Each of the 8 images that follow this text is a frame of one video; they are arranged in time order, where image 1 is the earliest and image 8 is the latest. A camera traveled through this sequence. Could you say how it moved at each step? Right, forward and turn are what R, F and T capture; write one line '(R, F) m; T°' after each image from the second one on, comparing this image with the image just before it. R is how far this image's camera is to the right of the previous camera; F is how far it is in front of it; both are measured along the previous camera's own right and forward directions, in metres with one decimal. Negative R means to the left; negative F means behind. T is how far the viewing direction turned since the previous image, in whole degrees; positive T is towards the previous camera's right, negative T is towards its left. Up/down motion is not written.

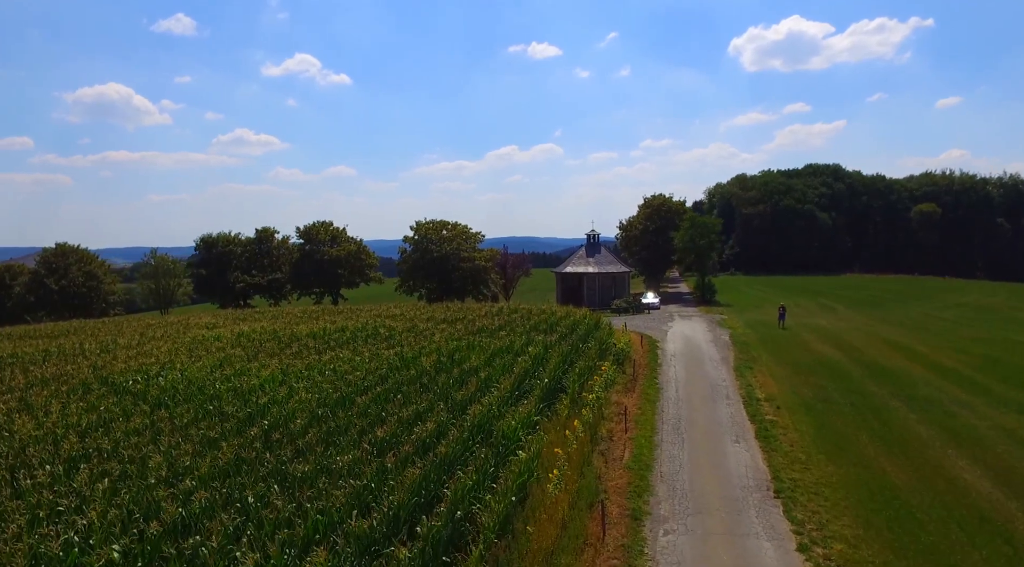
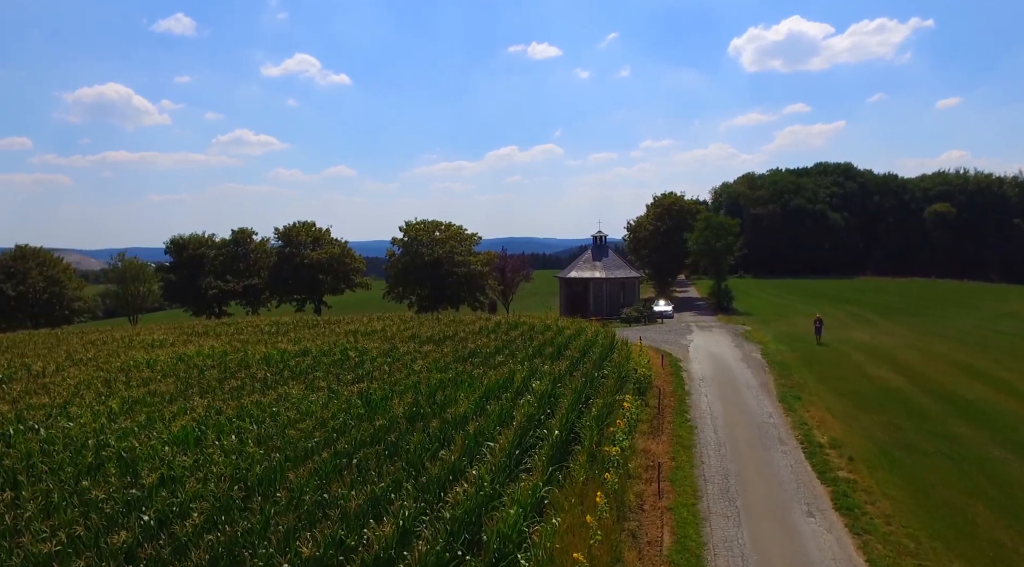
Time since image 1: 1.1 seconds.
(0.0, +4.7) m; 0°
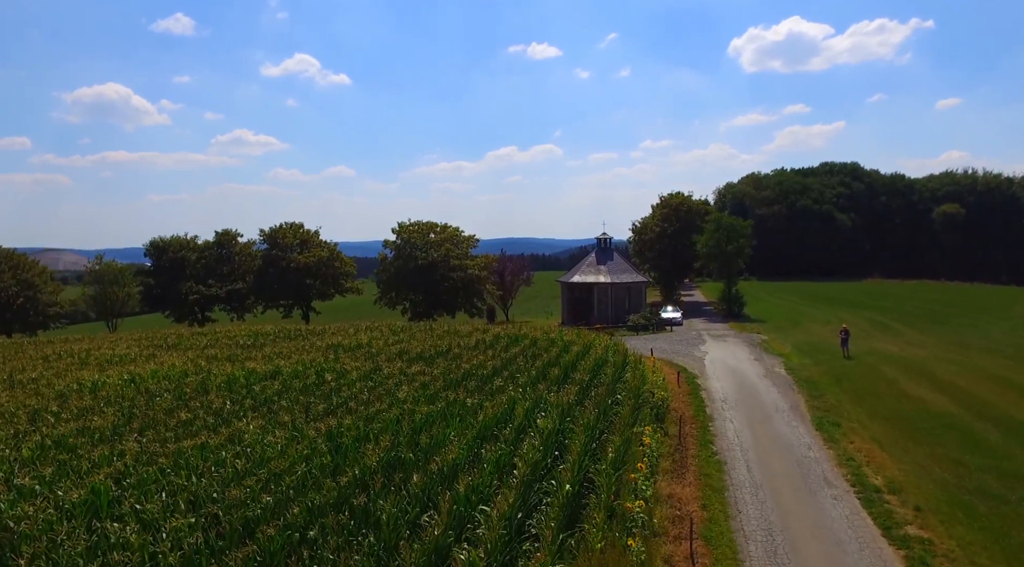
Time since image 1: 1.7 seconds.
(0.0, +2.8) m; 0°
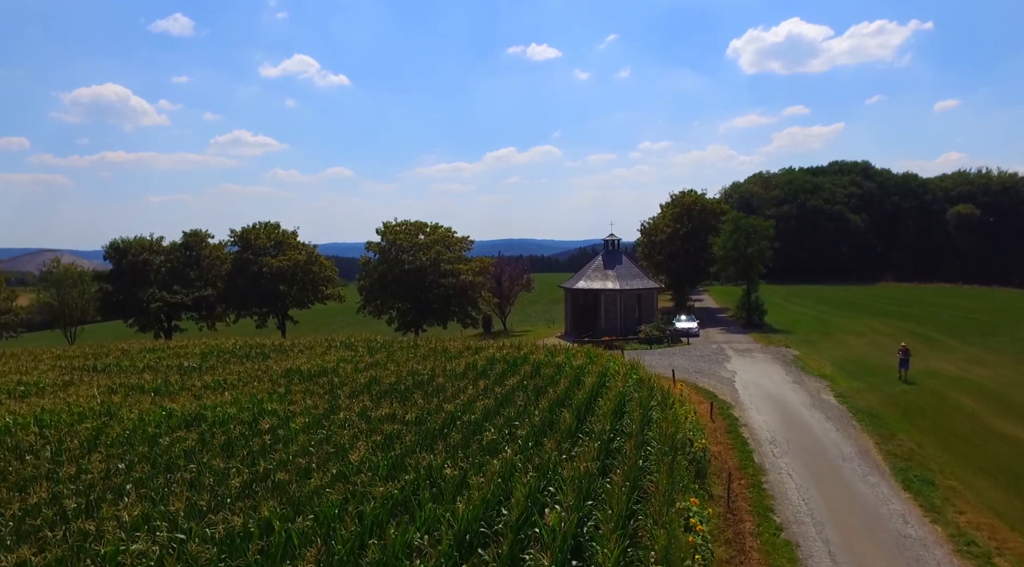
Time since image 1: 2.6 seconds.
(0.0, +4.6) m; 0°
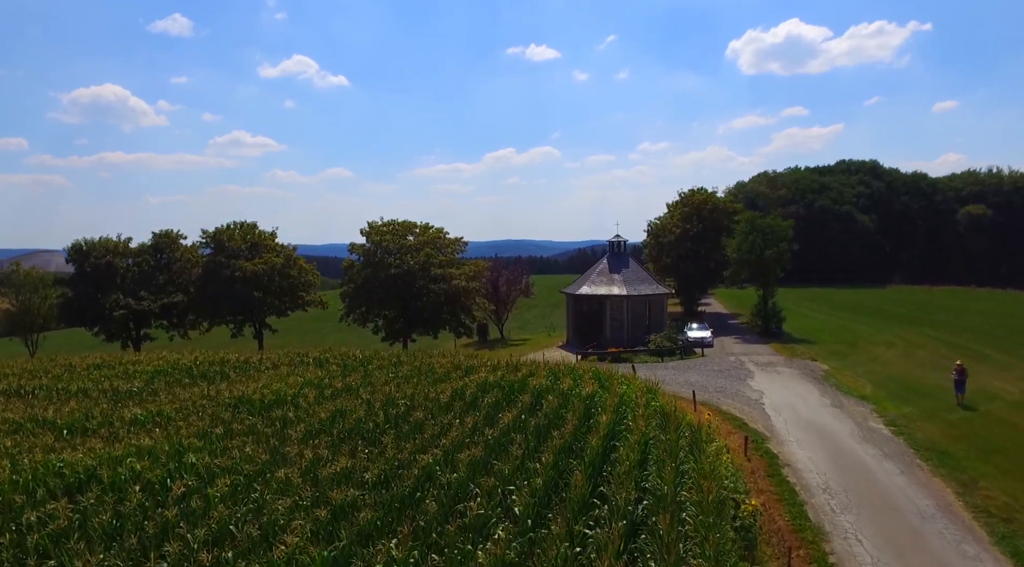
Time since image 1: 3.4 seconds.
(+0.1, +3.5) m; 0°
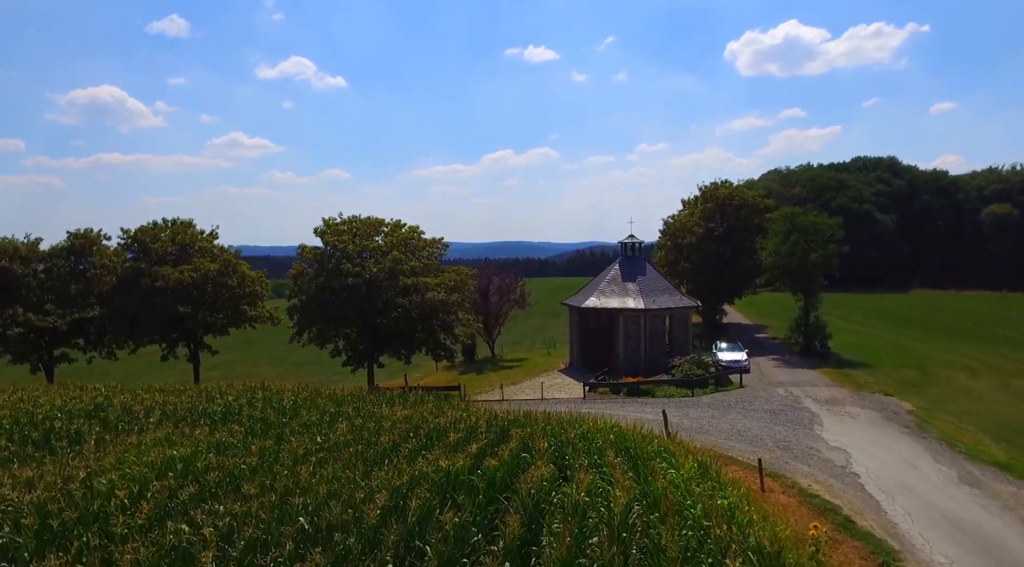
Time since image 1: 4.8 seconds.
(+0.3, +7.3) m; 0°
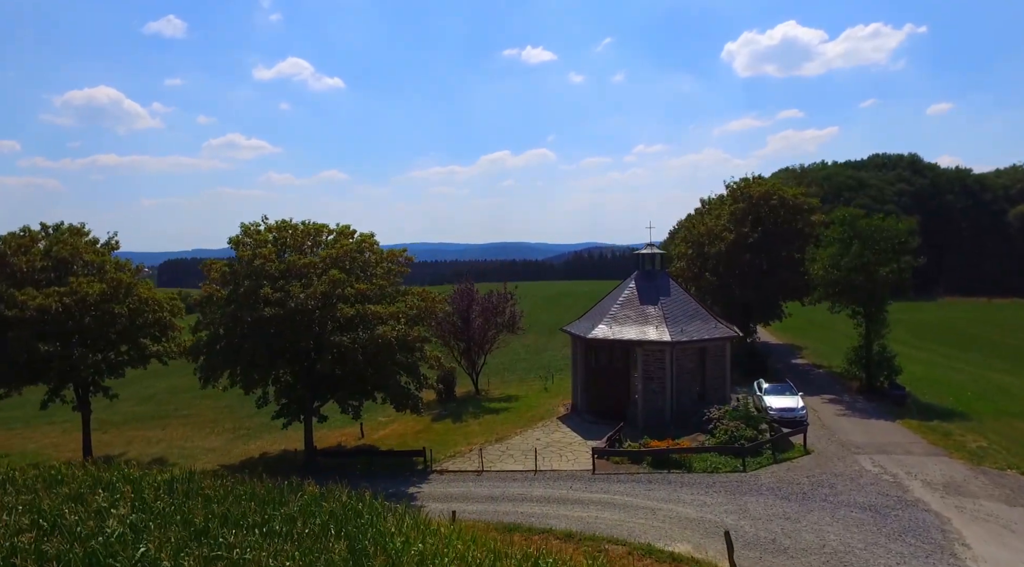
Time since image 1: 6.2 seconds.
(+0.4, +7.7) m; 0°
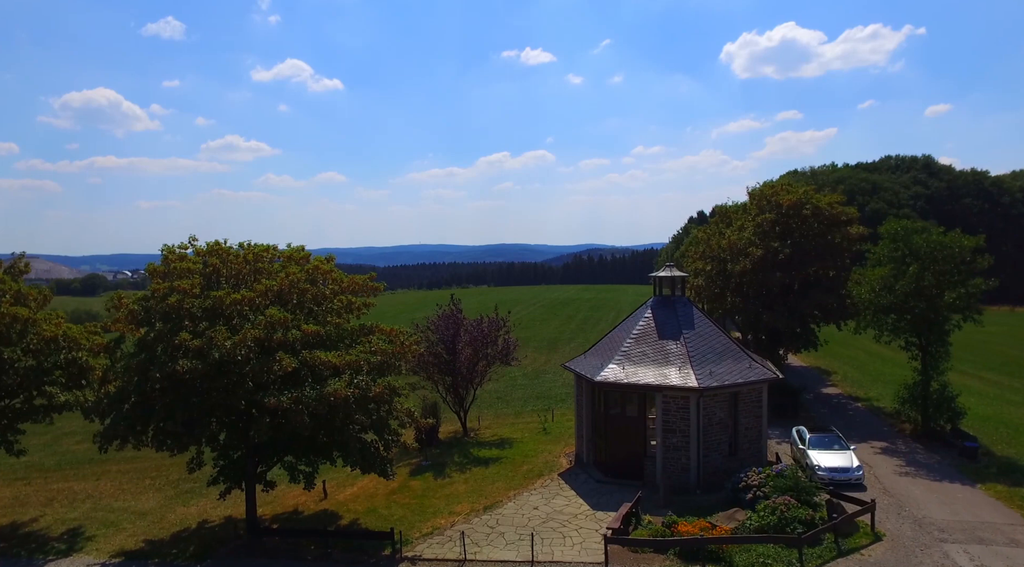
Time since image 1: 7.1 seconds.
(+0.2, +4.6) m; 0°
